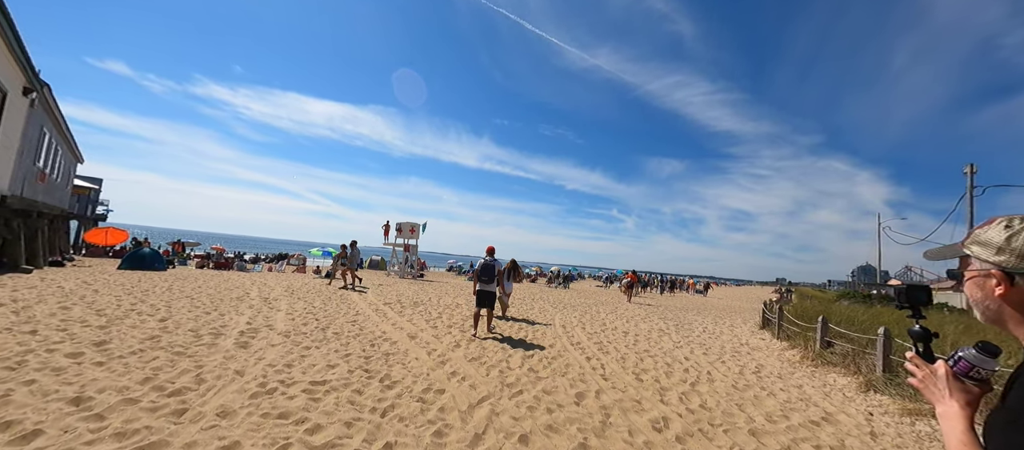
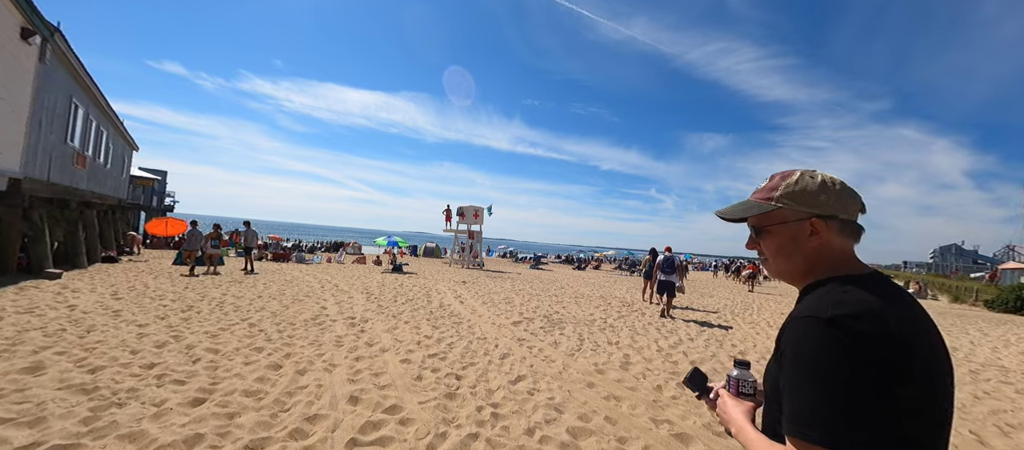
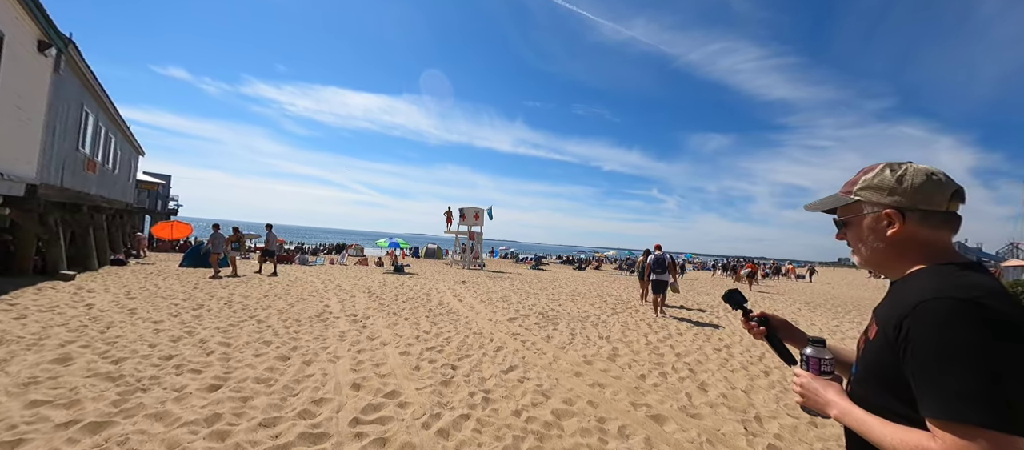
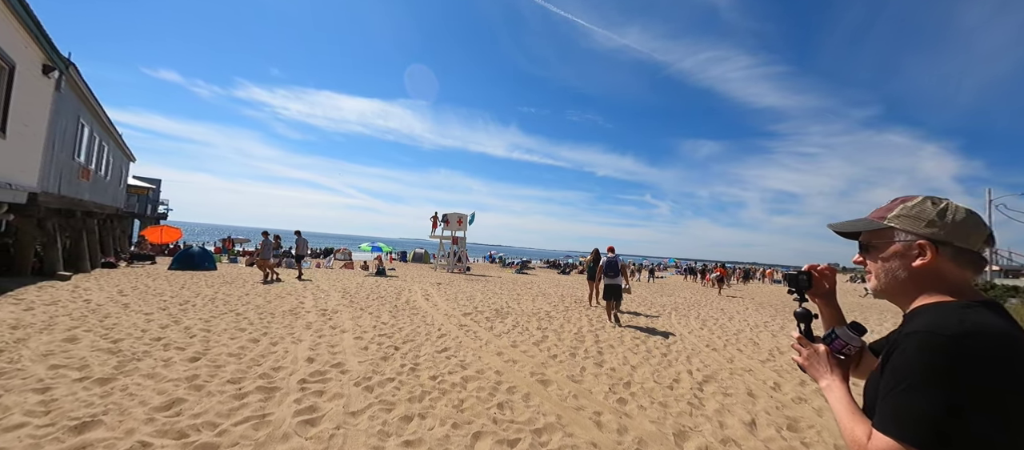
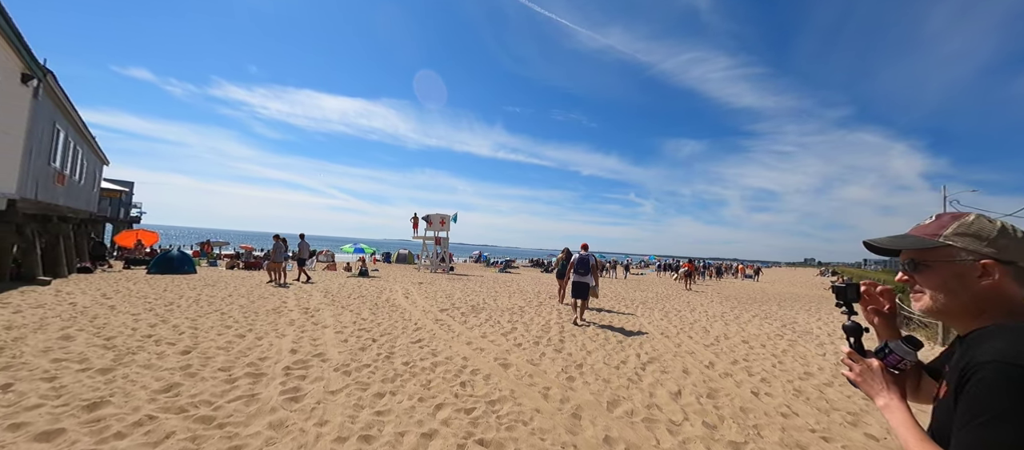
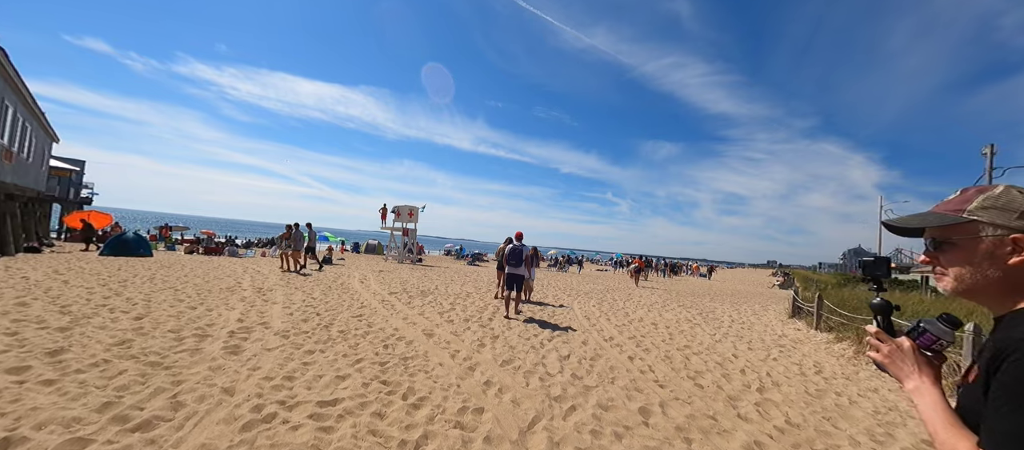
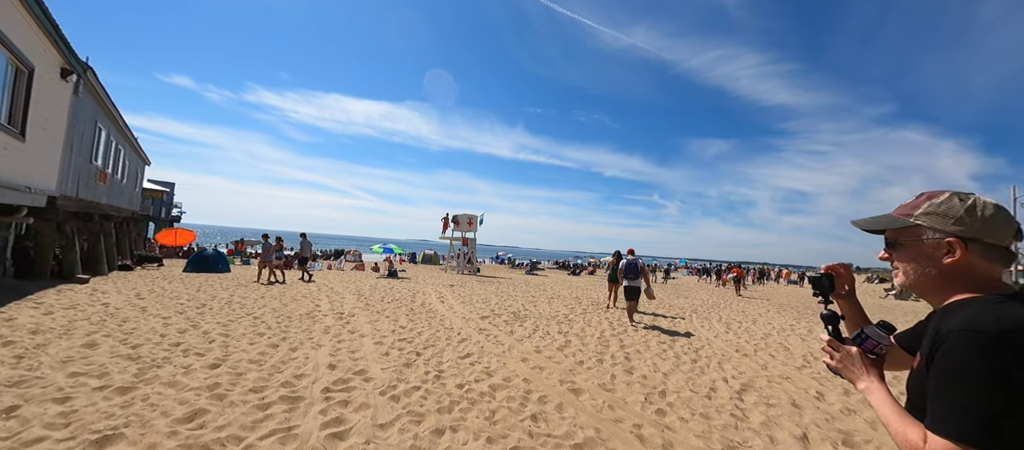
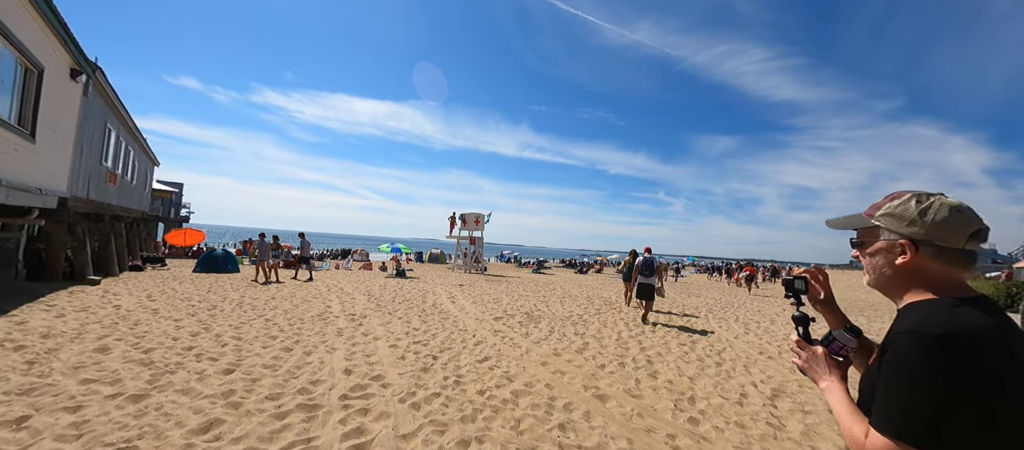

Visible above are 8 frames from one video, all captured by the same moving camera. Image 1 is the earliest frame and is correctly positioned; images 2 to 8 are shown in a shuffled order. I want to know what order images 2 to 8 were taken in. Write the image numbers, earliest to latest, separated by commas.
6, 5, 4, 7, 8, 3, 2
